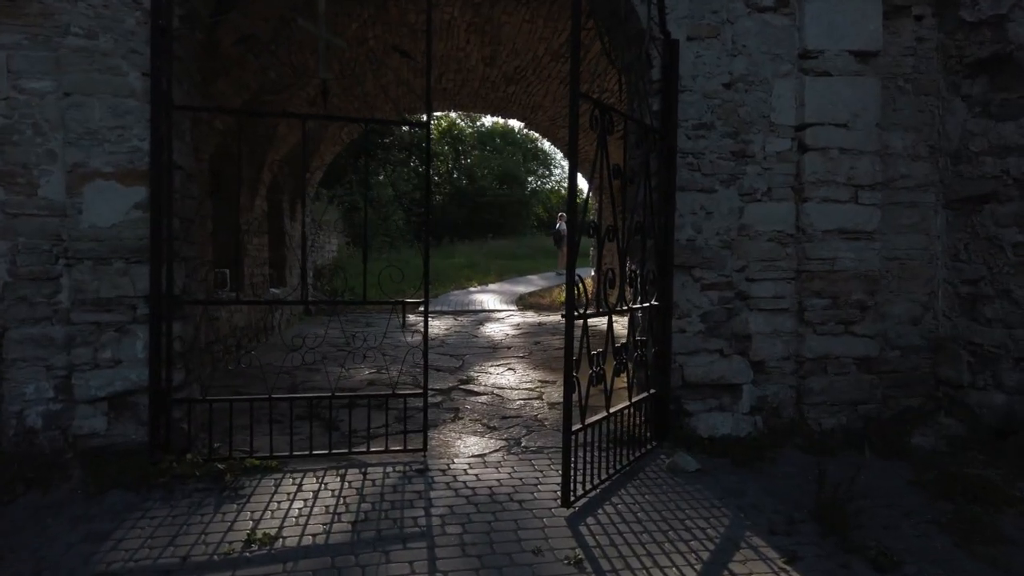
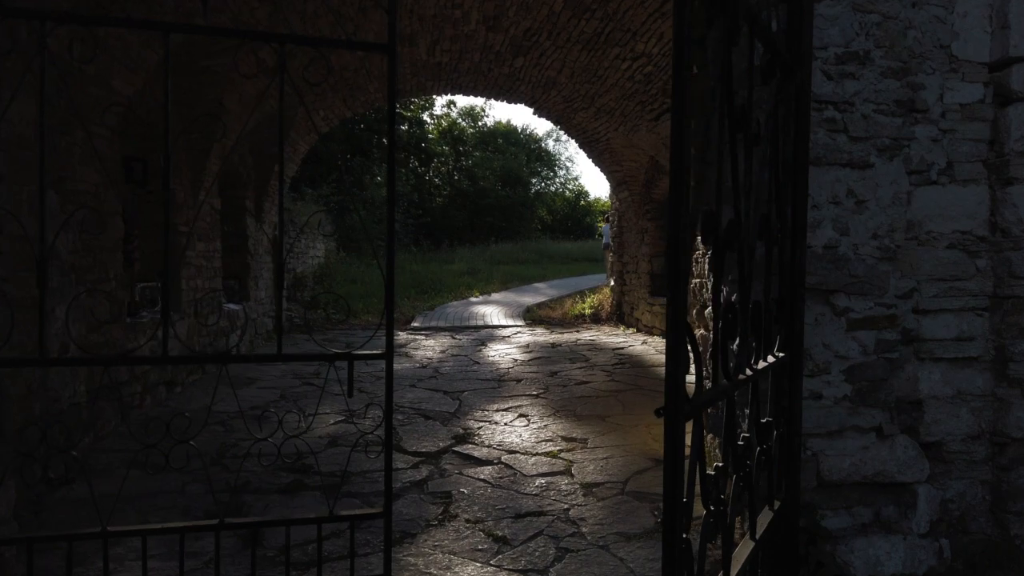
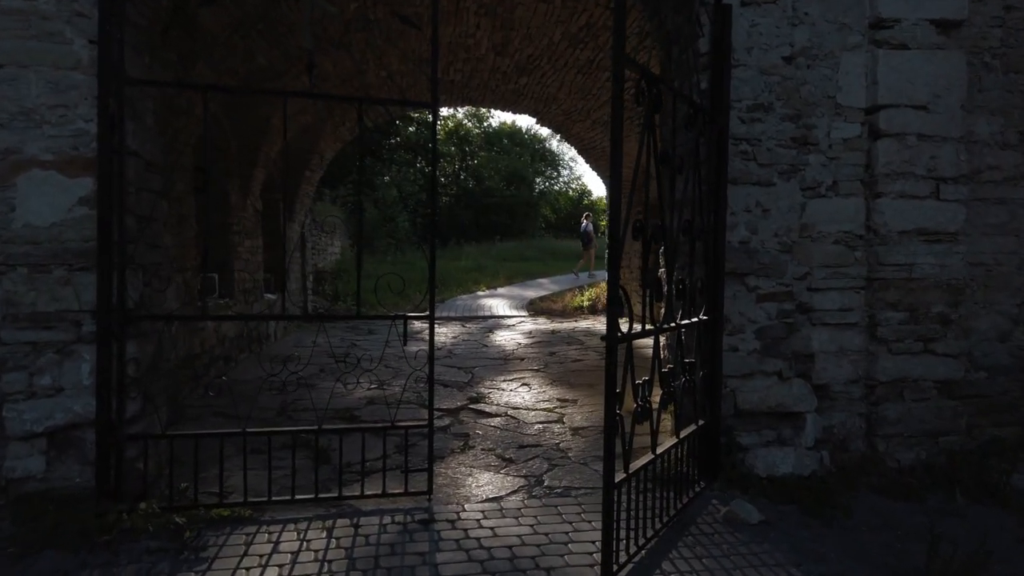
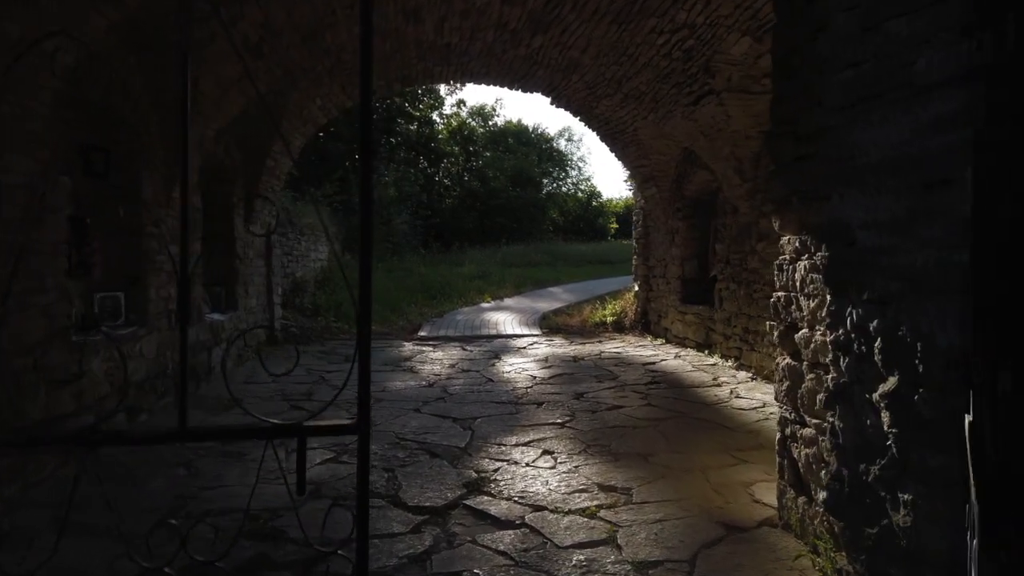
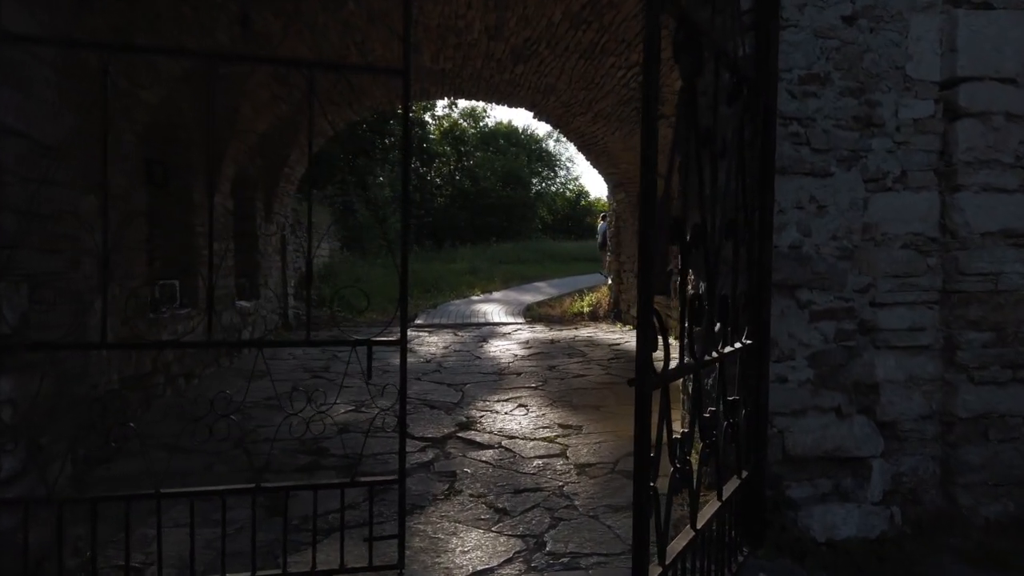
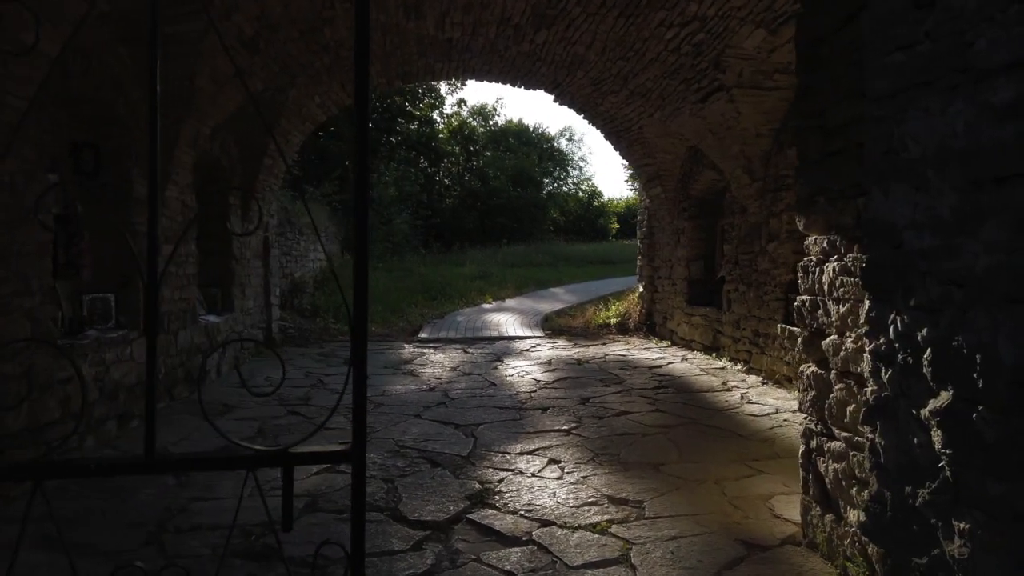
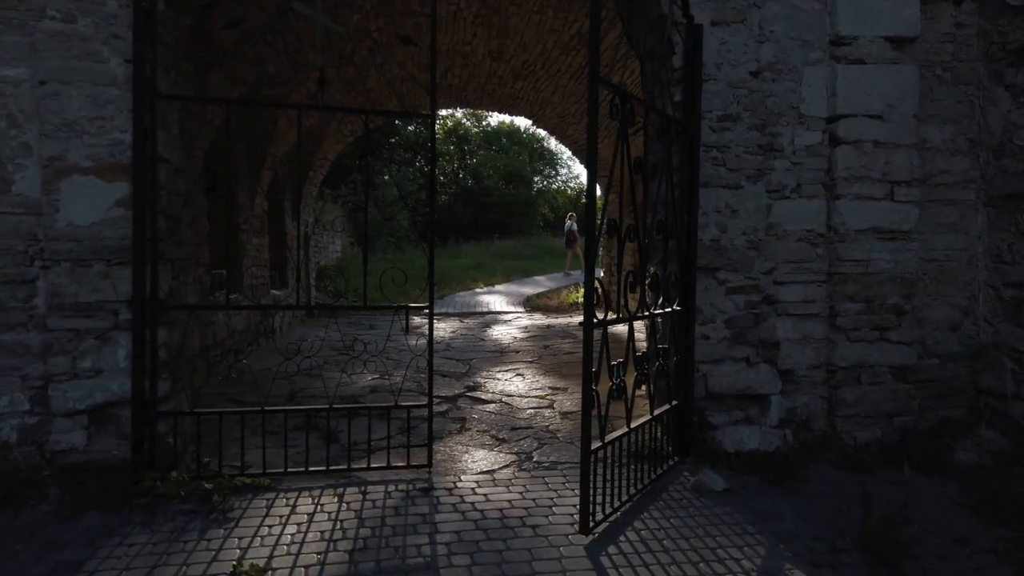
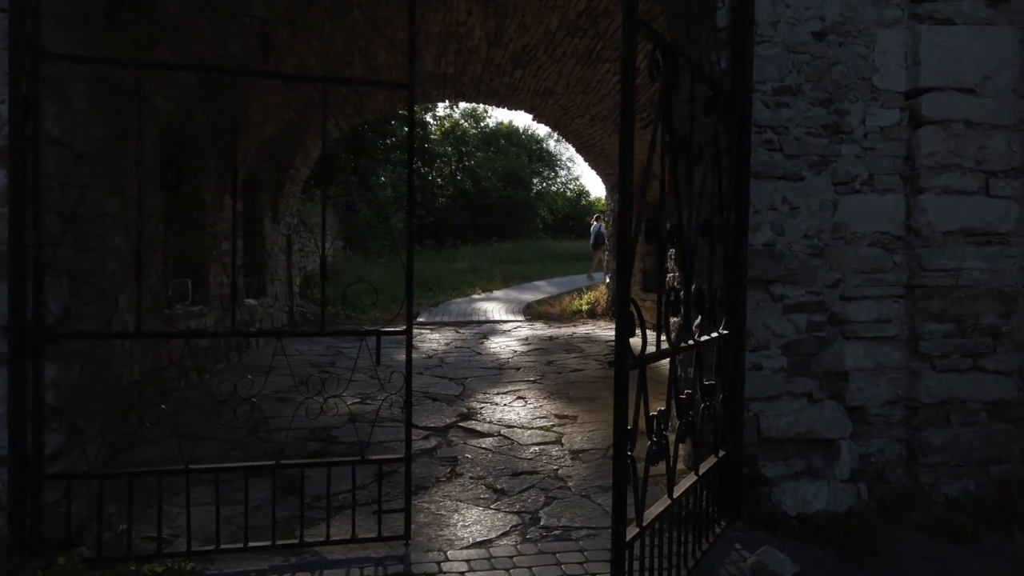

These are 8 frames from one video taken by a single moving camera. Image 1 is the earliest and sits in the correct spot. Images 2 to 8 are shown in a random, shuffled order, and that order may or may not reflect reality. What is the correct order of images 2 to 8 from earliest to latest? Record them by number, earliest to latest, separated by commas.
7, 3, 8, 5, 2, 4, 6
